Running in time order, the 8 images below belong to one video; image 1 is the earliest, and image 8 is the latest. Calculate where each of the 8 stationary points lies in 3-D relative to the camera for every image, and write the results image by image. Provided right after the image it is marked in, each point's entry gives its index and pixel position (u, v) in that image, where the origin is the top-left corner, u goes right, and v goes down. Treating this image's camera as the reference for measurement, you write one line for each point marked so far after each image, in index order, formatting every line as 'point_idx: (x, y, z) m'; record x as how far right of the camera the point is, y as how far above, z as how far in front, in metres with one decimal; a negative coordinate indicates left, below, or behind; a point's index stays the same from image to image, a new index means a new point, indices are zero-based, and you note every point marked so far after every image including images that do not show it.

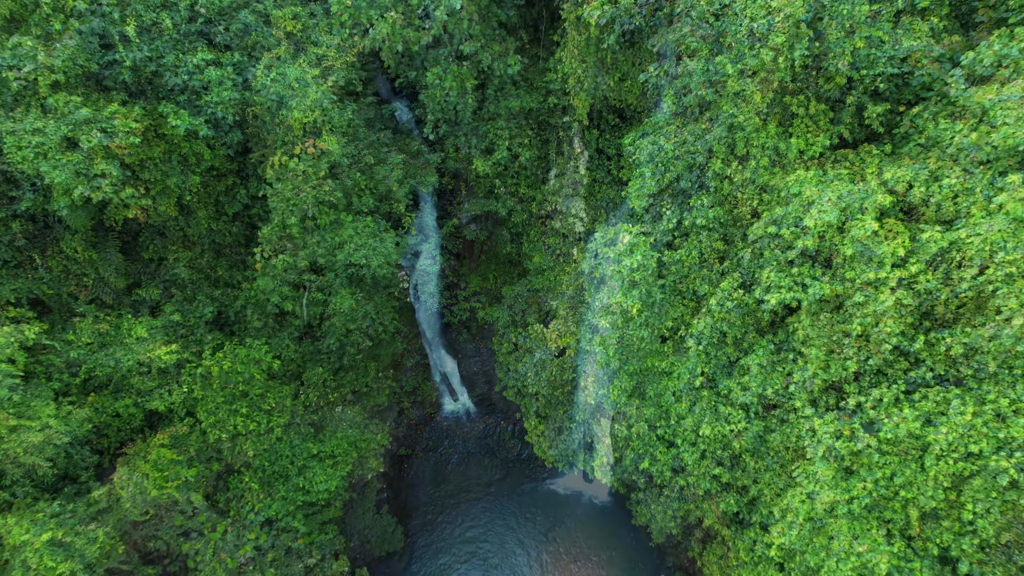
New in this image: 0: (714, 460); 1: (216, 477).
0: (+4.2, -3.6, +13.9) m
1: (-5.4, -3.5, +12.2) m
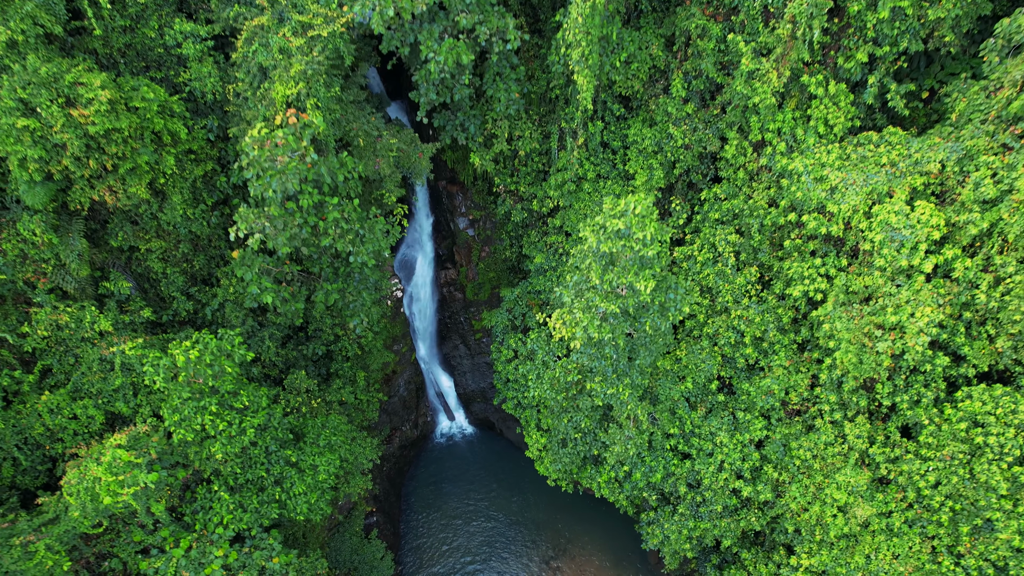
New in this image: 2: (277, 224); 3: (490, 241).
0: (+4.2, -3.6, +12.7) m
1: (-5.4, -3.3, +11.0) m
2: (-3.7, +1.0, +10.5) m
3: (-0.6, +1.3, +17.4) m
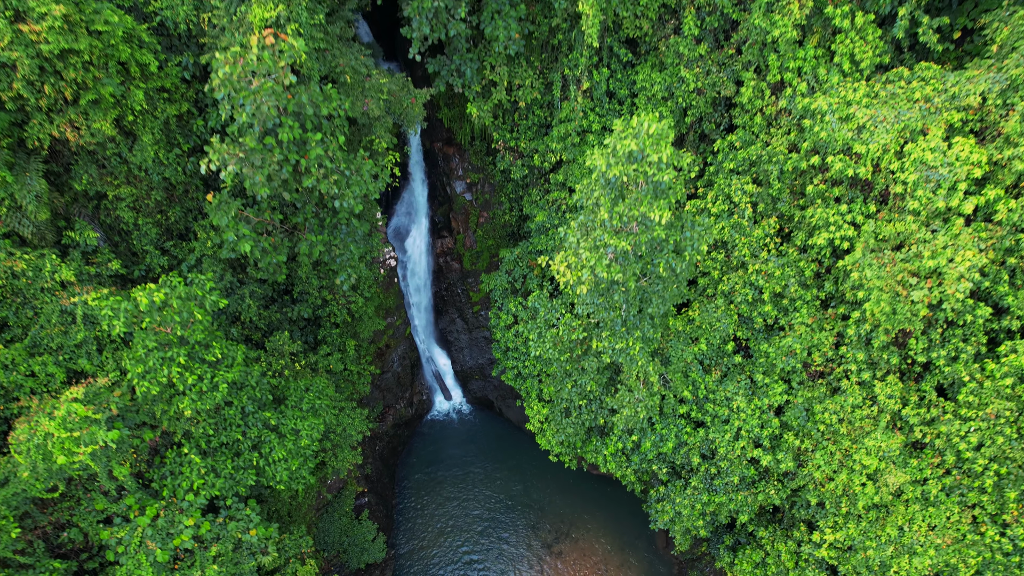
0: (+4.2, -2.7, +11.7) m
1: (-5.4, -2.4, +10.0) m
2: (-3.7, +1.8, +9.6) m
3: (-0.6, +2.1, +16.5) m
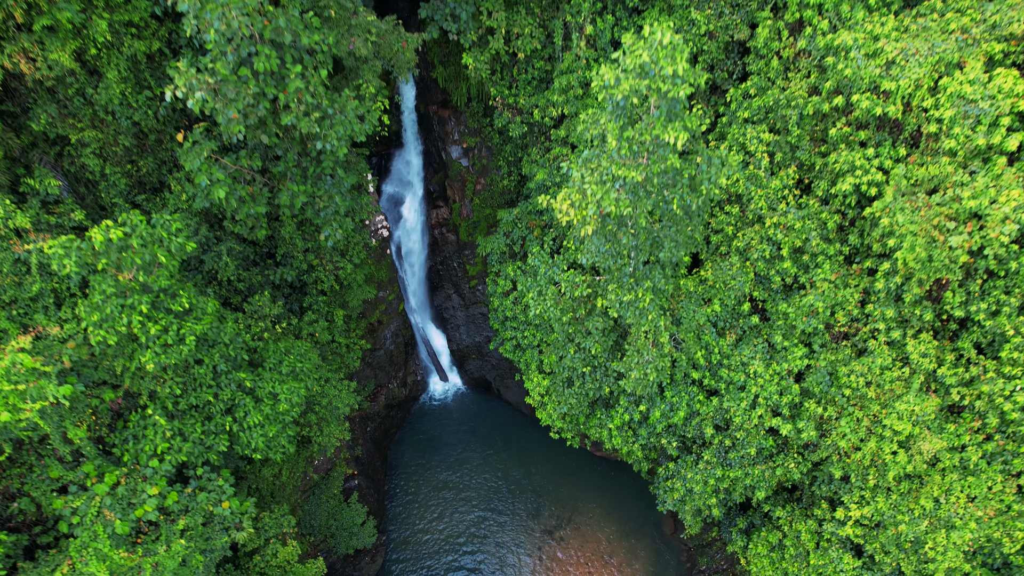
0: (+4.2, -2.0, +10.8) m
1: (-5.5, -1.7, +9.1) m
2: (-3.8, +2.6, +8.7) m
3: (-0.6, +2.8, +15.6) m
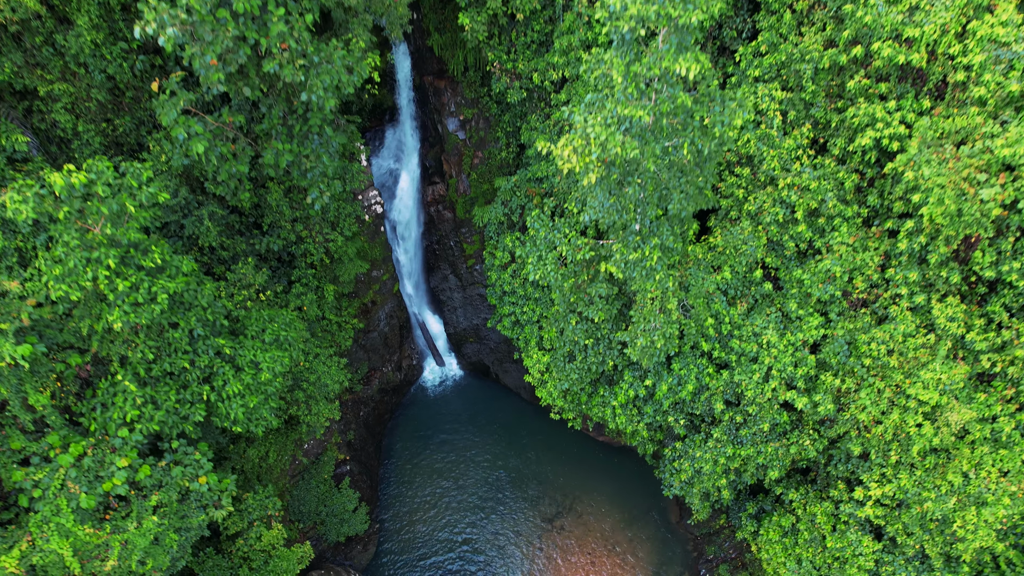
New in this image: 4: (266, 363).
0: (+4.2, -1.5, +10.2) m
1: (-5.5, -1.2, +8.5) m
2: (-3.8, +3.1, +8.1) m
3: (-0.7, +3.3, +15.0) m
4: (-3.5, -1.1, +9.4) m
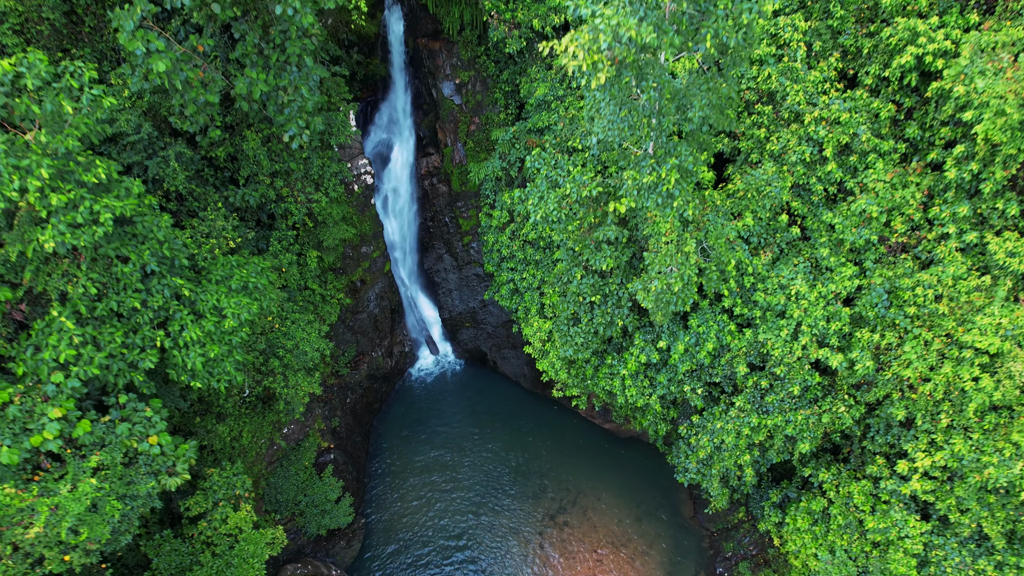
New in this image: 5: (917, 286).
0: (+4.1, -0.7, +9.0) m
1: (-5.5, -0.3, +7.4) m
2: (-3.8, +4.0, +7.1) m
3: (-0.7, +3.8, +14.1) m
4: (-3.5, -0.3, +8.3) m
5: (+5.1, +0.1, +8.3) m
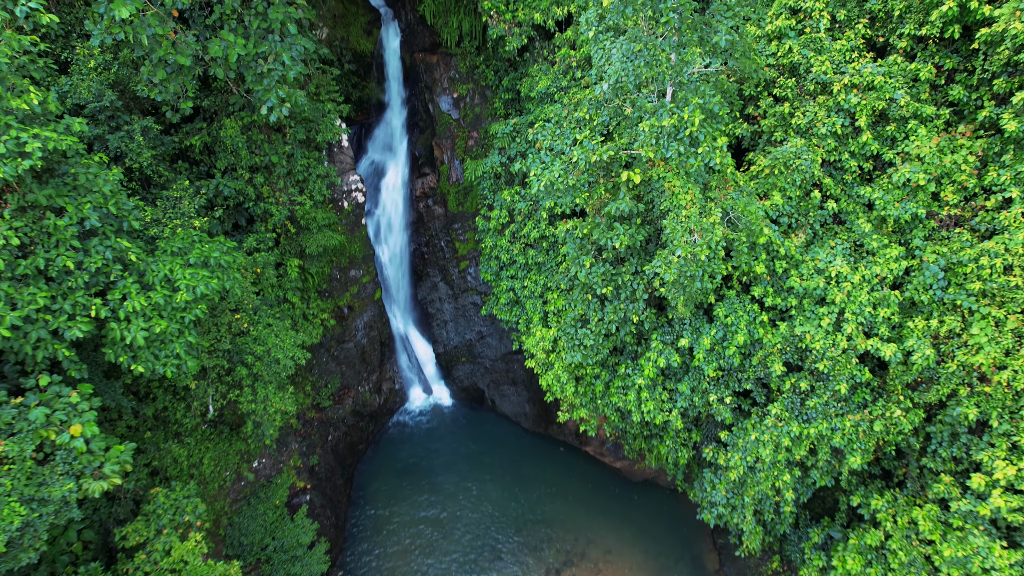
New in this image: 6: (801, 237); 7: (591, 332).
0: (+4.1, -0.5, +7.8) m
1: (-5.6, +0.1, +6.2) m
2: (-3.8, +4.4, +6.5) m
3: (-0.7, +3.4, +13.4) m
4: (-3.5, 0.0, +7.1) m
5: (+5.1, +0.3, +7.2) m
6: (+3.6, +0.6, +8.3) m
7: (+1.1, -0.6, +9.1) m
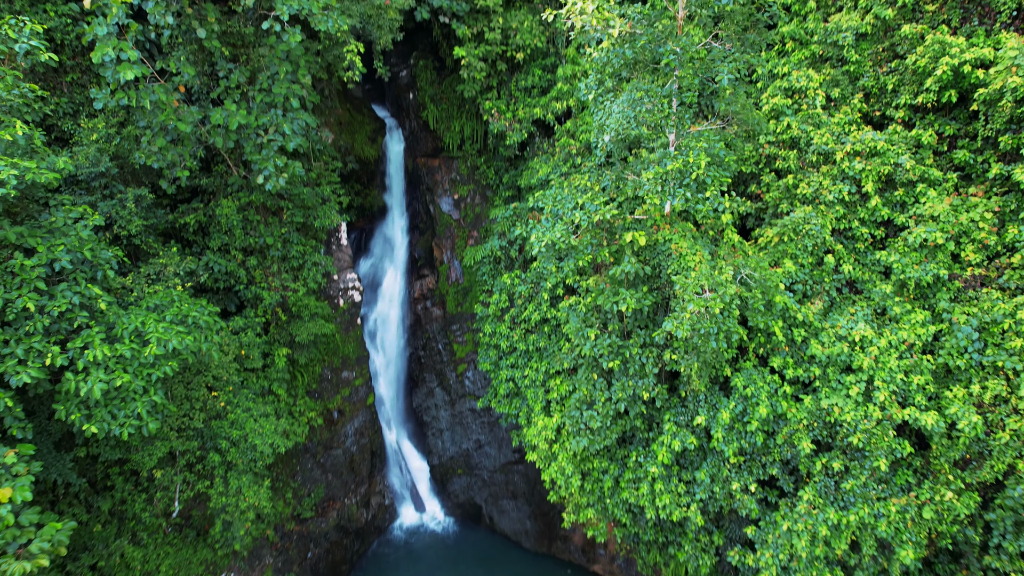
0: (+4.1, -1.2, +7.1) m
1: (-5.6, -0.3, +5.7) m
2: (-3.8, +3.9, +6.9) m
3: (-0.7, +1.4, +13.4) m
4: (-3.5, -0.5, +6.6) m
5: (+5.1, -0.2, +6.7) m
6: (+3.6, -0.2, +7.9) m
7: (+1.1, -1.6, +8.3) m
